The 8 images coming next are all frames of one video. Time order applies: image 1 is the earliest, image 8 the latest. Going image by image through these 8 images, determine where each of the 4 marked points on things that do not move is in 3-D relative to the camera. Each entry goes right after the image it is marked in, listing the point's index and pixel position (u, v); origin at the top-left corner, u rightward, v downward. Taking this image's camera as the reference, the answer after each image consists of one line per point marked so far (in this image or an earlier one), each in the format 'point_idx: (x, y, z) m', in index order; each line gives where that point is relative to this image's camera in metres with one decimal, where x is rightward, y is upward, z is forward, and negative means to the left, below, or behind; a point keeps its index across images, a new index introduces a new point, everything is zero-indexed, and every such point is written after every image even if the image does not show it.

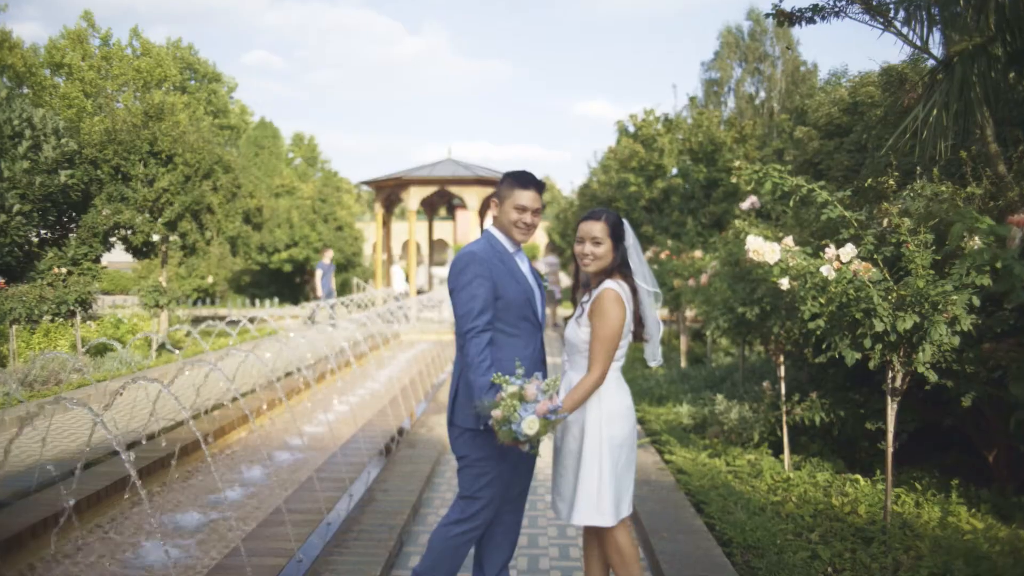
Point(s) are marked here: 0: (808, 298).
0: (+1.6, -0.1, +4.6) m
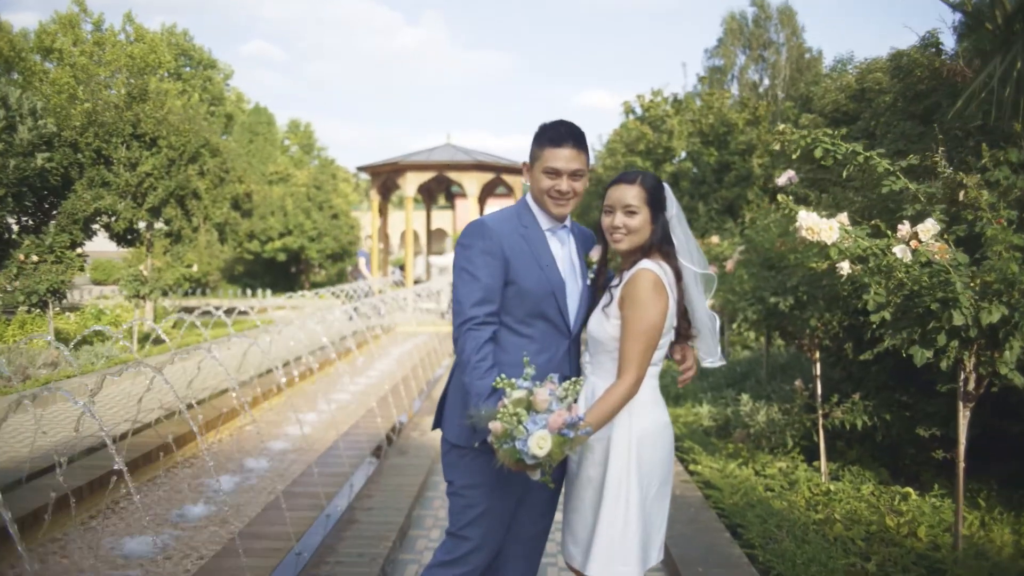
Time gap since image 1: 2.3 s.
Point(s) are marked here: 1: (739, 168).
0: (+1.6, 0.0, +3.8) m
1: (+3.3, +1.8, +12.6) m
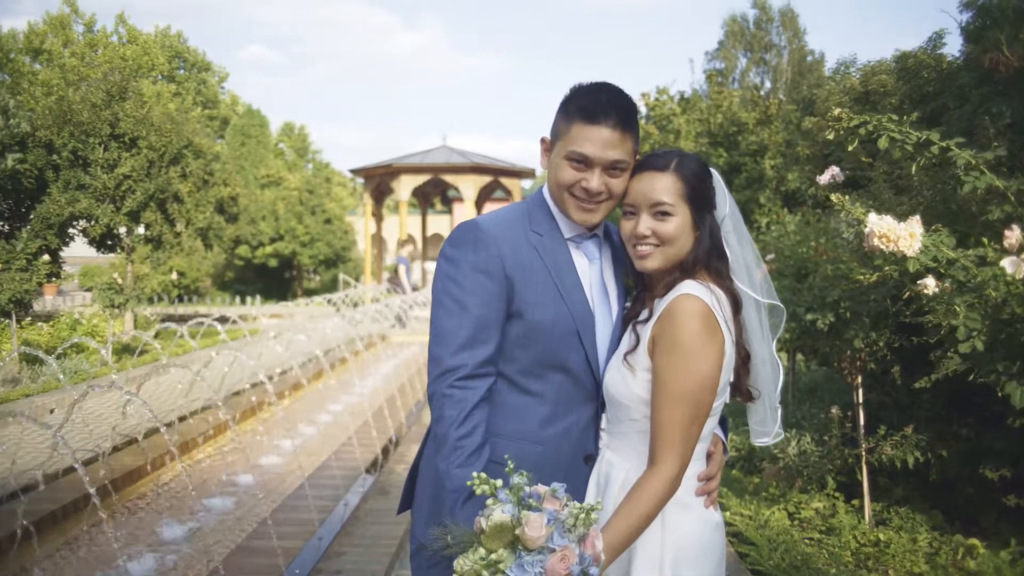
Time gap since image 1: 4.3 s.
0: (+1.6, -0.1, +3.1) m
1: (+3.3, +1.6, +11.8) m
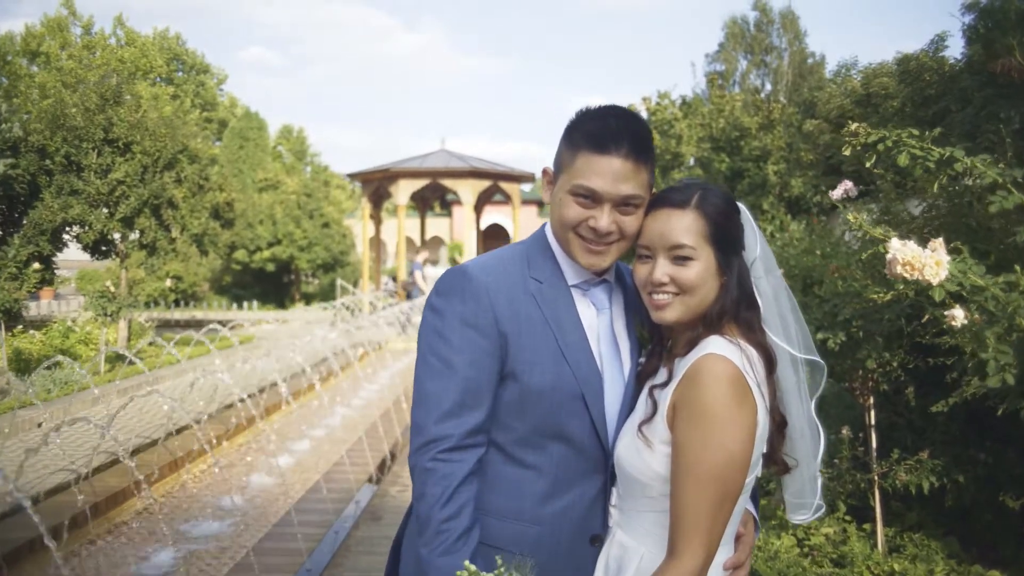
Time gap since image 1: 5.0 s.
0: (+1.6, -0.2, +2.9) m
1: (+3.3, +1.5, +11.6) m
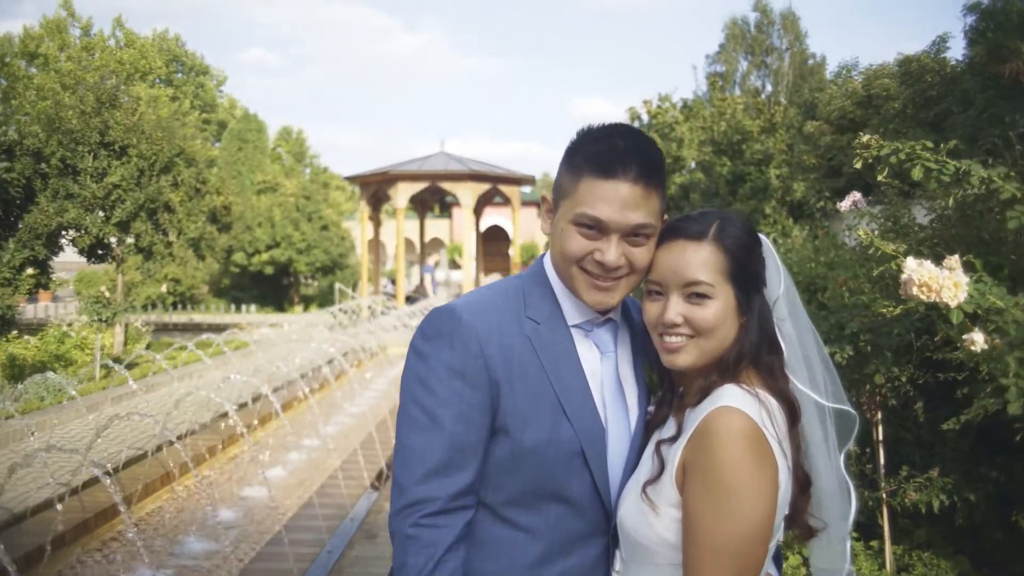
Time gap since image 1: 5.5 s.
0: (+1.6, -0.2, +2.8) m
1: (+3.2, +1.4, +11.5) m
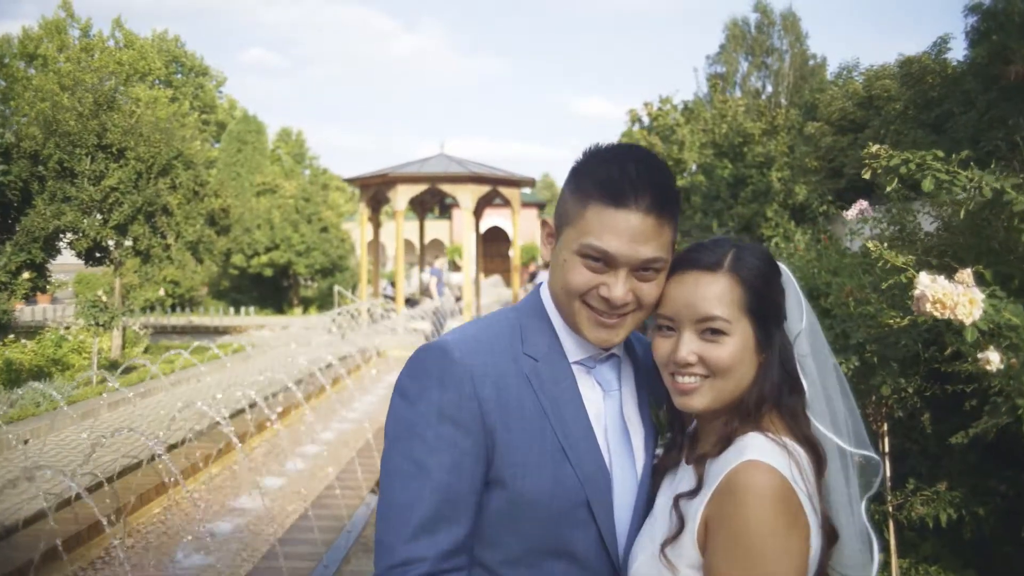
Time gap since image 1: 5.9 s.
0: (+1.6, -0.3, +2.7) m
1: (+3.2, +1.4, +11.4) m
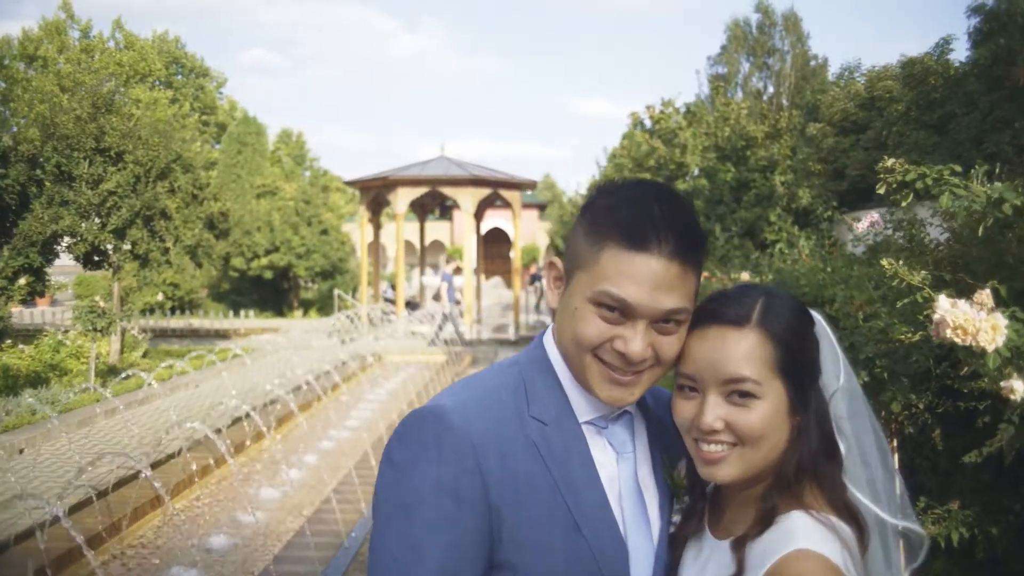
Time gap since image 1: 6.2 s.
0: (+1.6, -0.3, +2.6) m
1: (+3.3, +1.3, +11.3) m
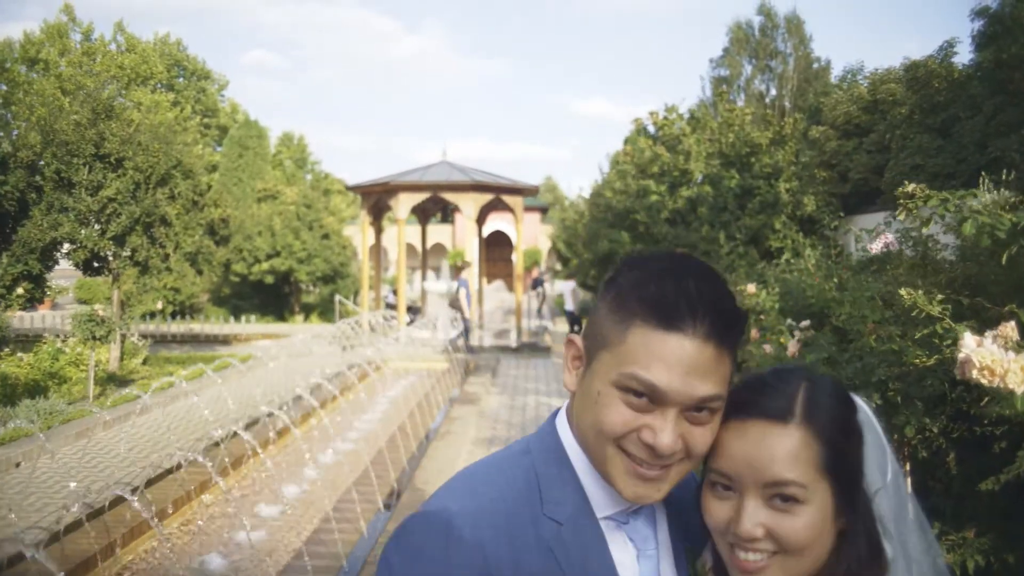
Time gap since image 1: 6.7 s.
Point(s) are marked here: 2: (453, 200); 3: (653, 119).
0: (+1.6, -0.4, +2.5) m
1: (+3.3, +1.2, +11.2) m
2: (-1.3, +1.9, +18.7) m
3: (+2.3, +2.7, +13.9) m
